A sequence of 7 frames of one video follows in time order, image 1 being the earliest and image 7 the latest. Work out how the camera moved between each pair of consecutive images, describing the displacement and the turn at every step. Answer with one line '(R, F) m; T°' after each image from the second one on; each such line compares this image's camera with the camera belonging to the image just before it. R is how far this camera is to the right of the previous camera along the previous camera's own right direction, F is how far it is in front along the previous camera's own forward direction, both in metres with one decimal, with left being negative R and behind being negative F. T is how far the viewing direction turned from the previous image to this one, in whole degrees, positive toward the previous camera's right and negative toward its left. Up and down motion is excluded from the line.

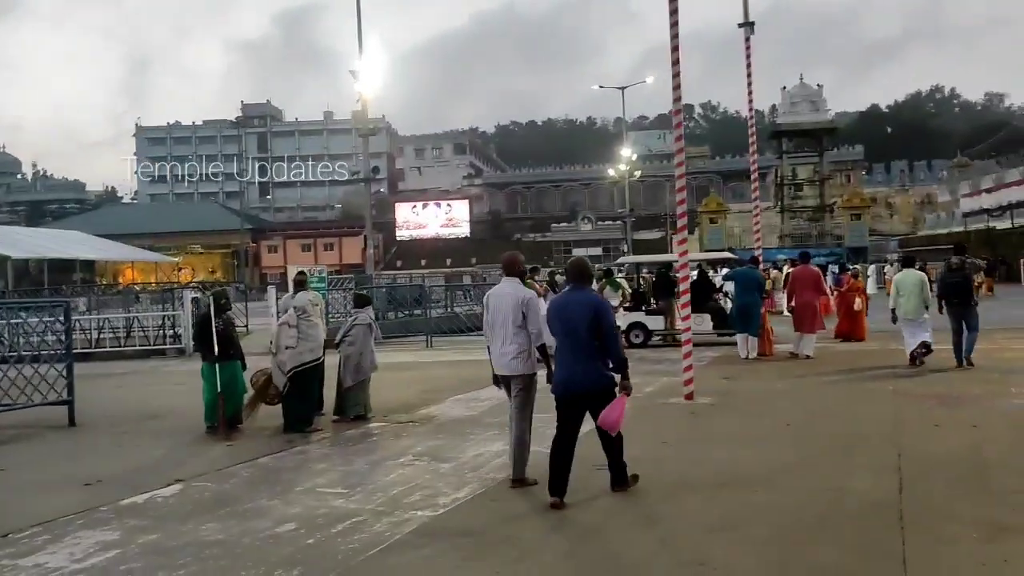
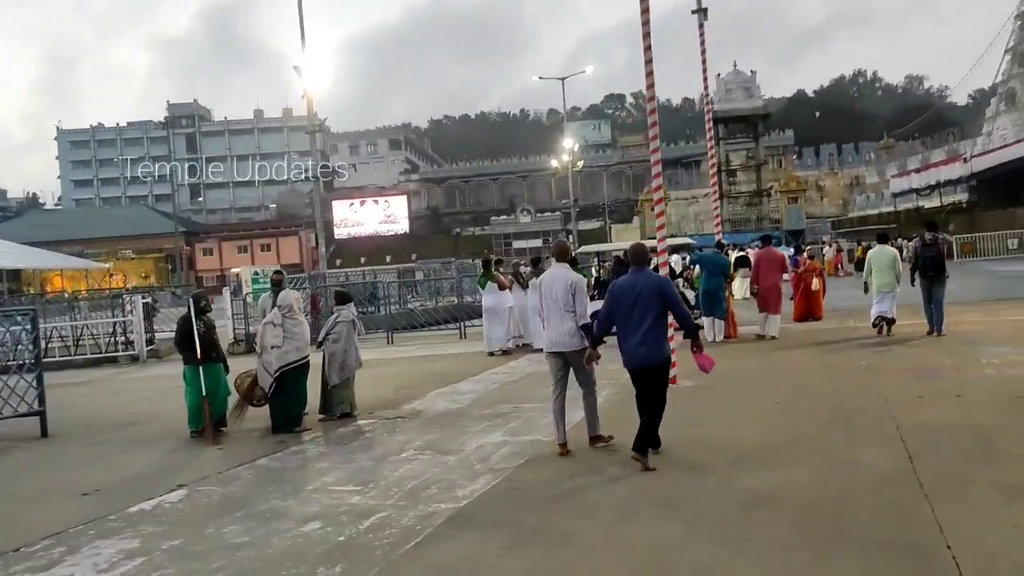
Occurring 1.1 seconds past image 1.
(-0.5, 0.0) m; +4°
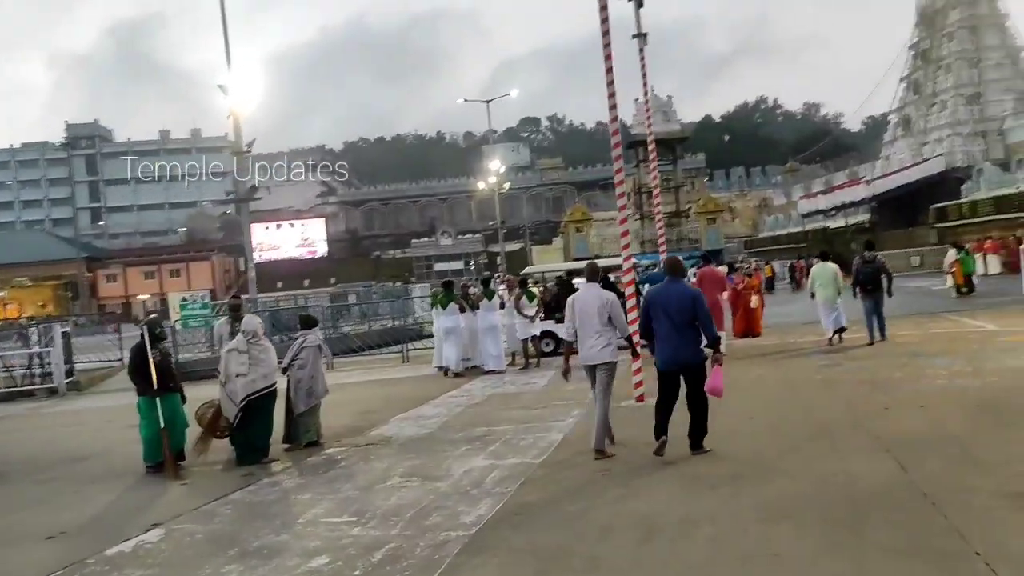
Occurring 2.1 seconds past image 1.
(-0.5, +0.2) m; +5°
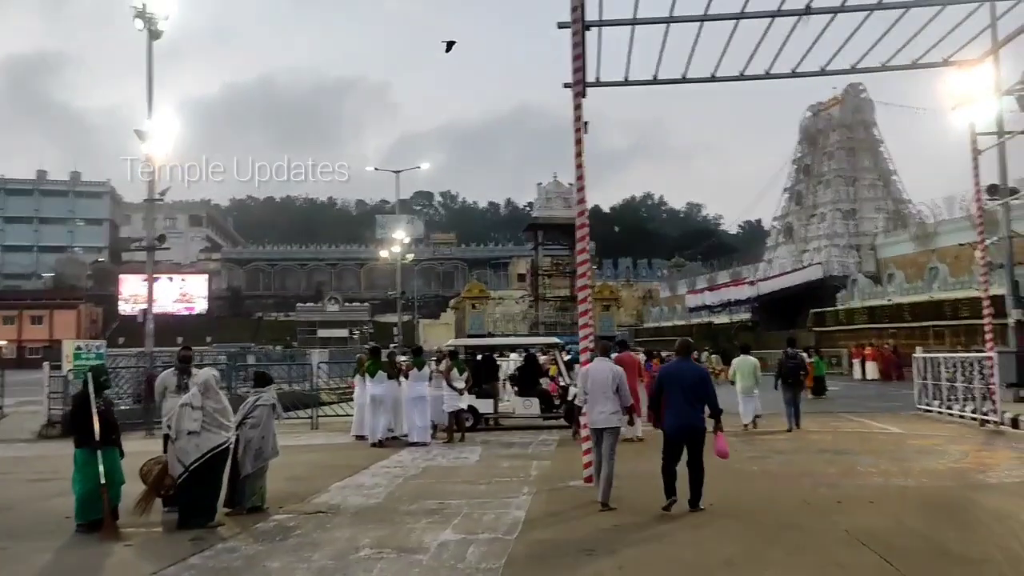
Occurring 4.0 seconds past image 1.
(-0.9, +0.1) m; +7°
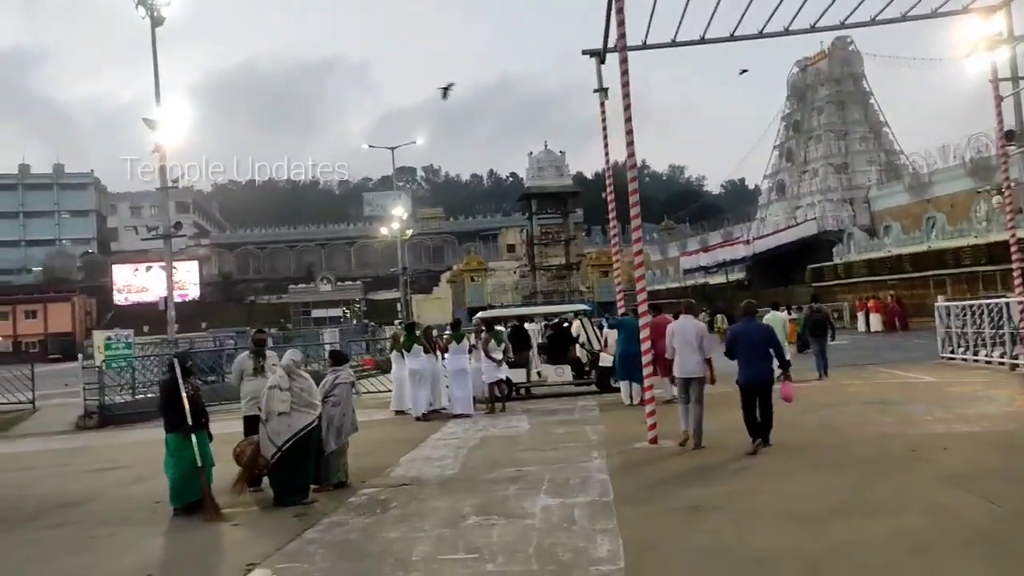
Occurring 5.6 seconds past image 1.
(-0.8, -0.1) m; 0°
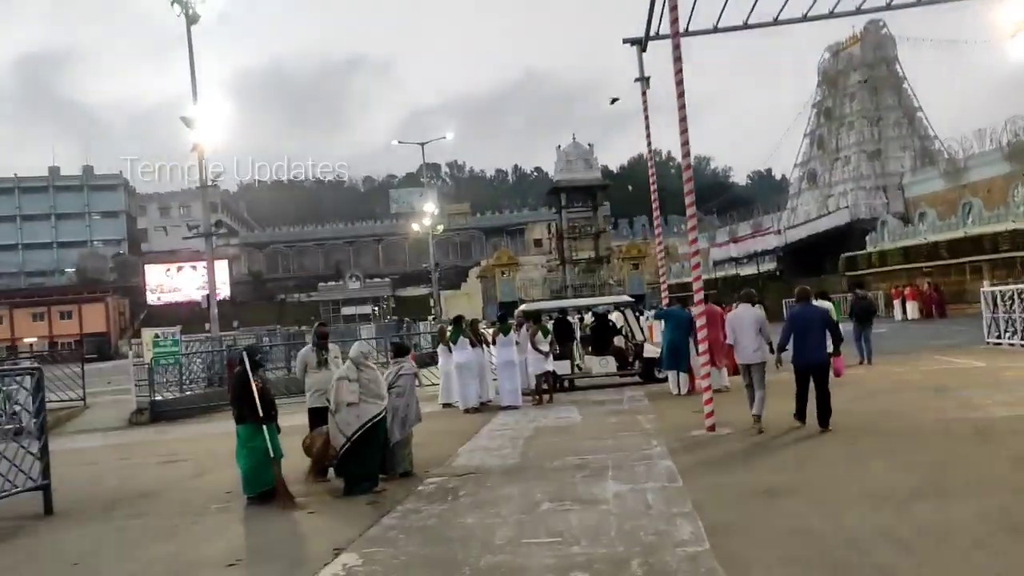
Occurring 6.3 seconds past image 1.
(-0.4, -0.1) m; -2°
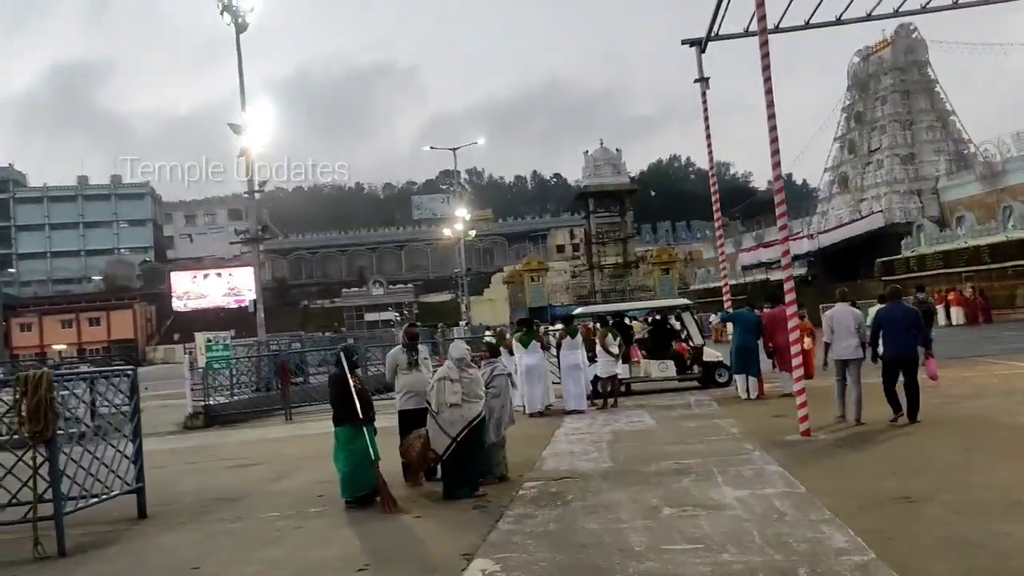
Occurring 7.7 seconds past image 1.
(-0.8, +0.2) m; -2°
